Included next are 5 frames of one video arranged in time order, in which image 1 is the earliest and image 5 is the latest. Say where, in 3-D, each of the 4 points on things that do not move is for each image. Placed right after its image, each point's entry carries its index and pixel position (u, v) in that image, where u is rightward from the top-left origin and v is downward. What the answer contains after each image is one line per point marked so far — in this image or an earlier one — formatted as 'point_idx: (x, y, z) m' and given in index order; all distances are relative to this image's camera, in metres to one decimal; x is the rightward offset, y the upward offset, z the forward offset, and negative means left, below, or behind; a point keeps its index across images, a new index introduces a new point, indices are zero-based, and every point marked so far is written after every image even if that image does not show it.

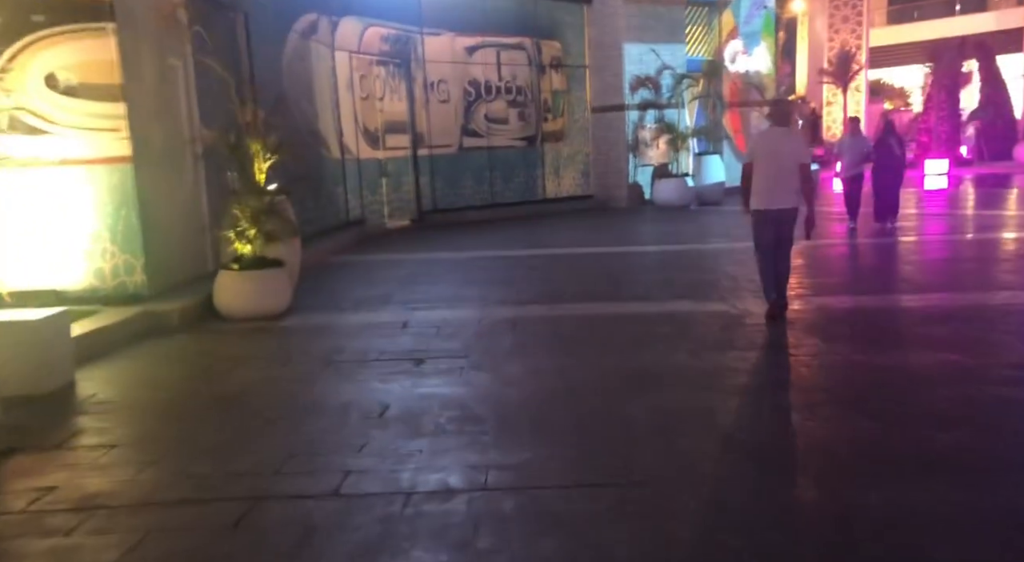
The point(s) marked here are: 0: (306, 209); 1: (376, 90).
0: (-3.0, +1.0, +13.9) m
1: (-2.6, +3.6, +18.2) m
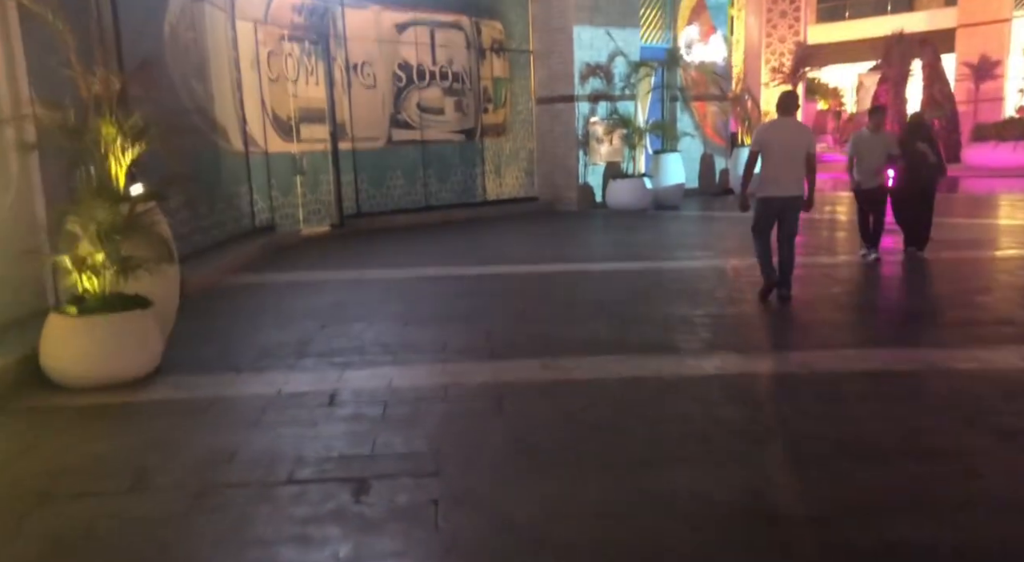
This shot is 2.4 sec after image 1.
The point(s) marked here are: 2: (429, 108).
0: (-3.6, +0.7, +11.0) m
1: (-3.6, +3.3, +15.3) m
2: (-1.6, +3.2, +17.9) m
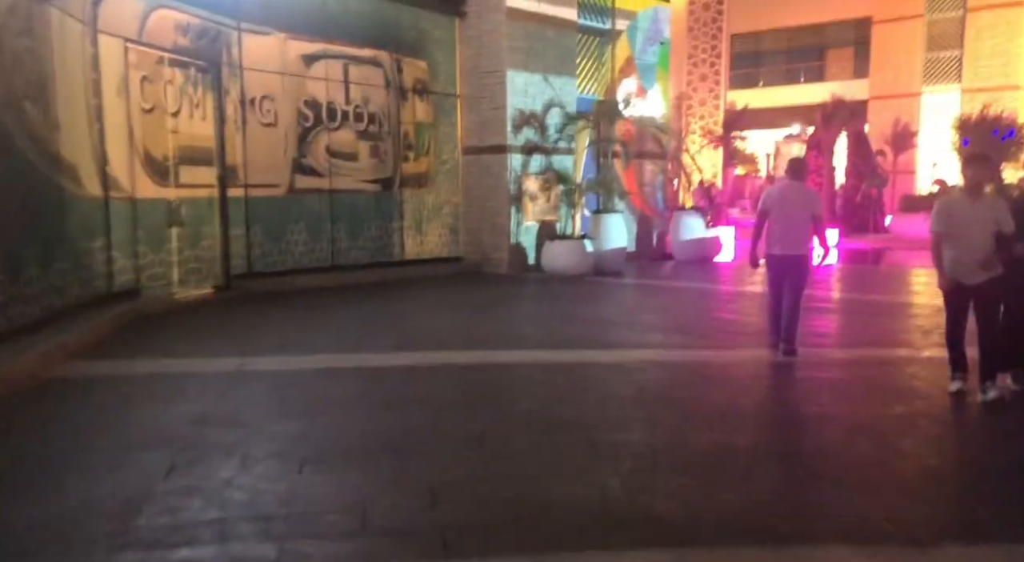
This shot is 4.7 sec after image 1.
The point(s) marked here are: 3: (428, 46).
0: (-4.1, 0.0, +8.1) m
1: (-4.5, +2.3, +12.5) m
2: (-2.8, +2.0, +15.3) m
3: (-1.5, +4.1, +16.7) m
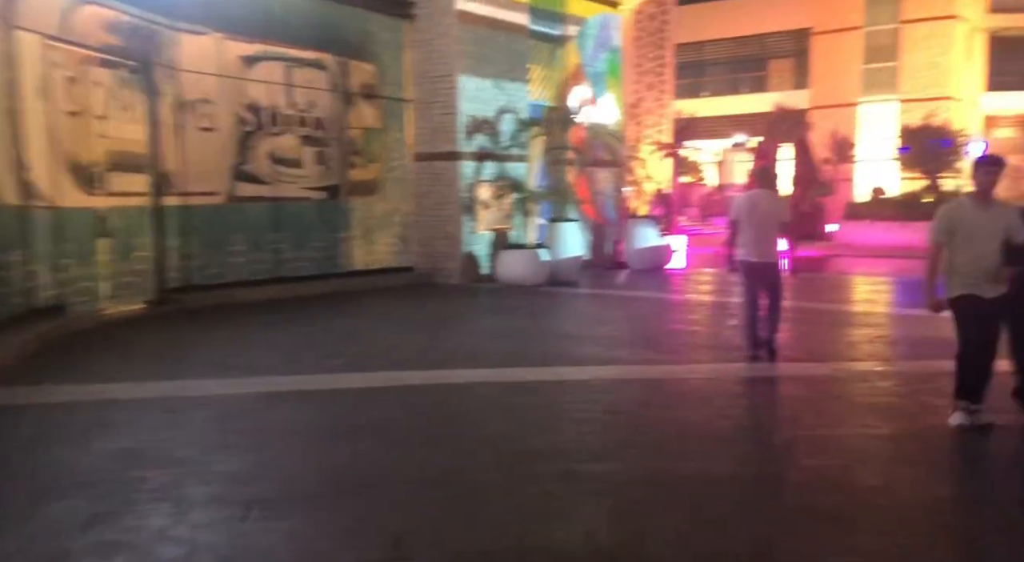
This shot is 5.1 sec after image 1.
0: (-4.4, -0.1, +7.3) m
1: (-5.0, +2.2, +11.7) m
2: (-3.5, +1.8, +14.5) m
3: (-2.3, +3.9, +16.0) m
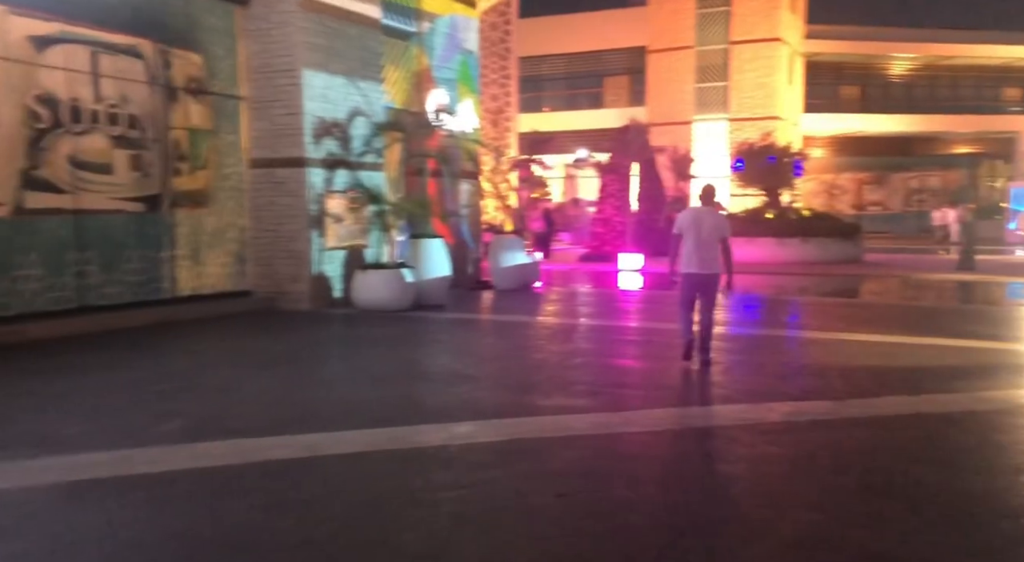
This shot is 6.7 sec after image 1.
0: (-4.9, -0.4, +4.4) m
1: (-6.3, +1.8, +8.7) m
2: (-5.2, +1.4, +11.8) m
3: (-4.3, +3.5, +13.5) m
